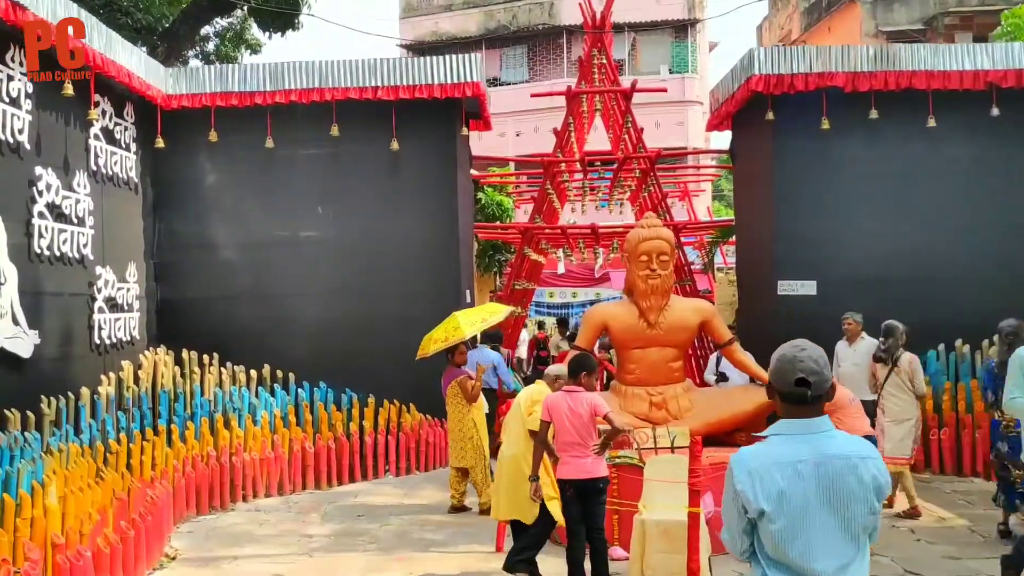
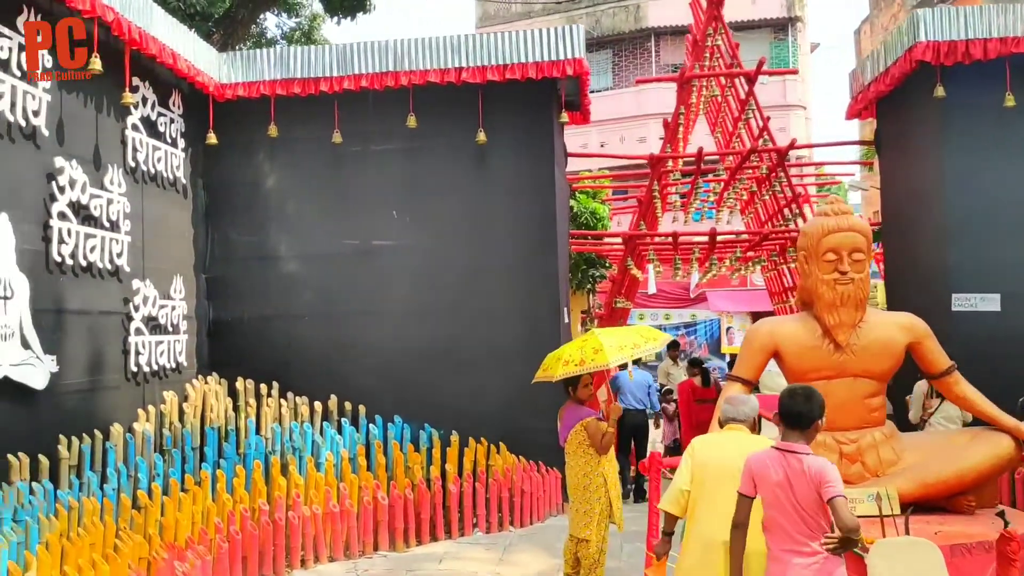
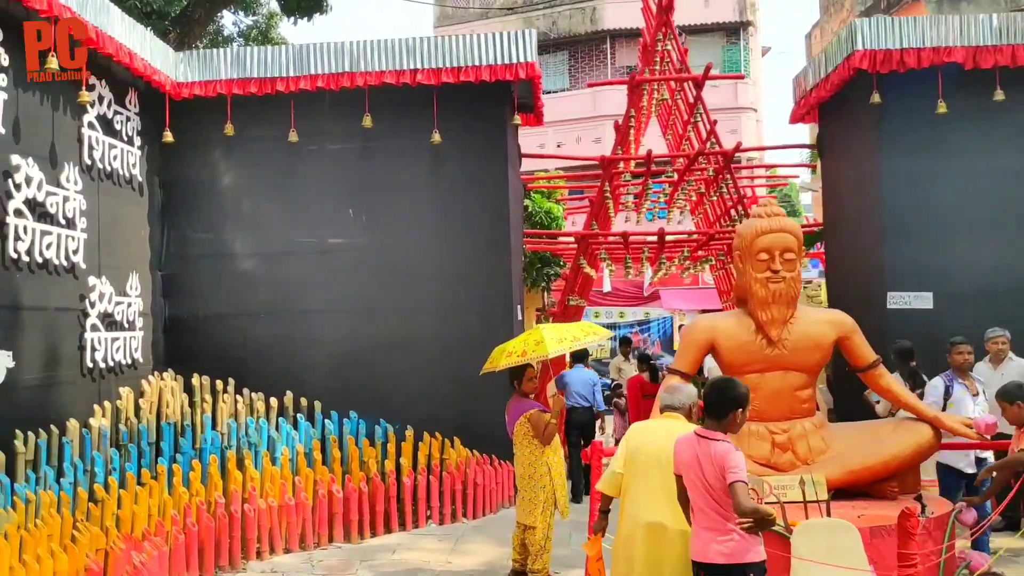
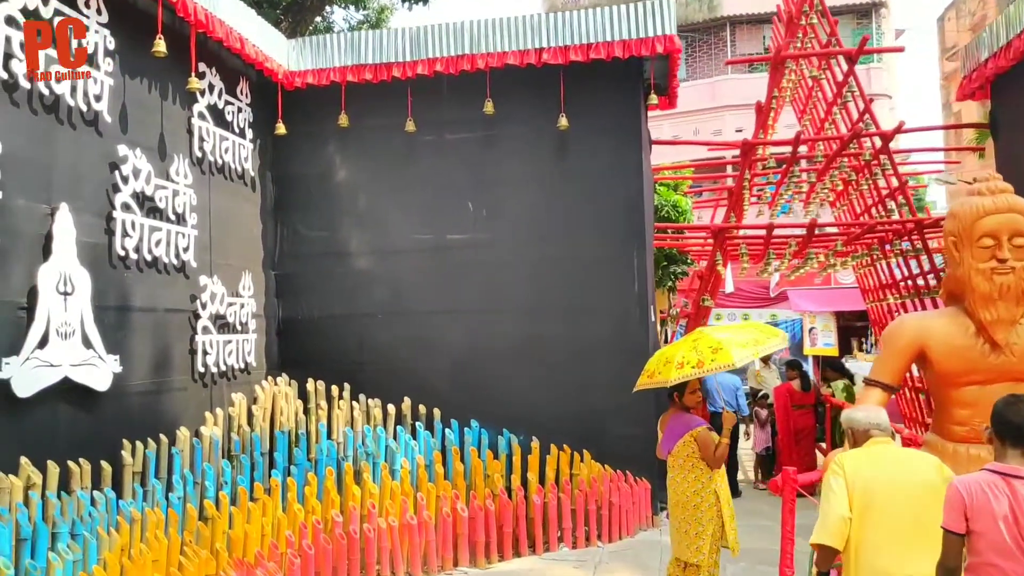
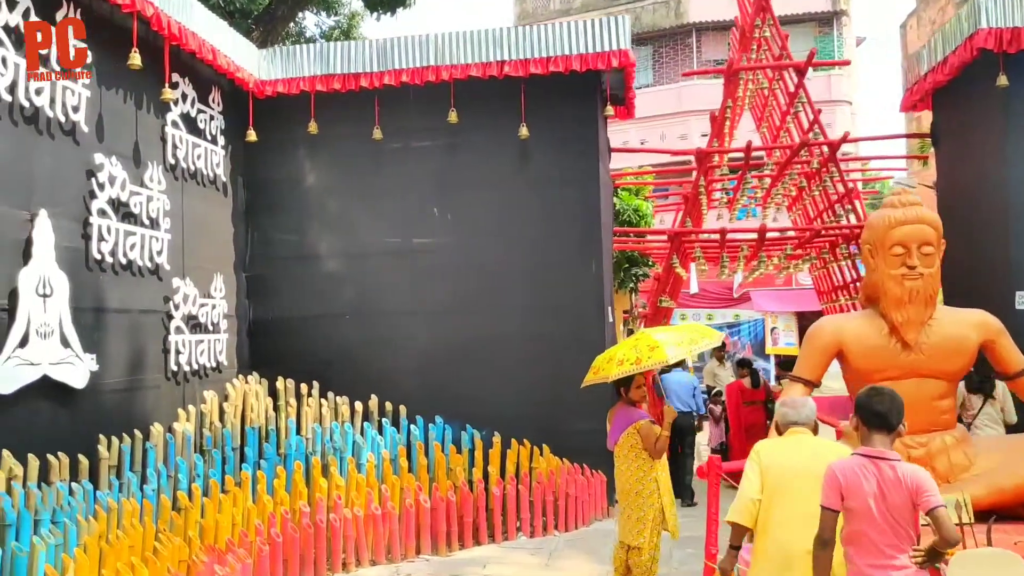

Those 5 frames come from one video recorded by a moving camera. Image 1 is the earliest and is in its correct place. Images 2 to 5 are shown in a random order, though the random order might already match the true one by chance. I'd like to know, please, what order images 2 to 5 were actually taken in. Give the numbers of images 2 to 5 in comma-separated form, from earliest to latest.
3, 2, 5, 4
